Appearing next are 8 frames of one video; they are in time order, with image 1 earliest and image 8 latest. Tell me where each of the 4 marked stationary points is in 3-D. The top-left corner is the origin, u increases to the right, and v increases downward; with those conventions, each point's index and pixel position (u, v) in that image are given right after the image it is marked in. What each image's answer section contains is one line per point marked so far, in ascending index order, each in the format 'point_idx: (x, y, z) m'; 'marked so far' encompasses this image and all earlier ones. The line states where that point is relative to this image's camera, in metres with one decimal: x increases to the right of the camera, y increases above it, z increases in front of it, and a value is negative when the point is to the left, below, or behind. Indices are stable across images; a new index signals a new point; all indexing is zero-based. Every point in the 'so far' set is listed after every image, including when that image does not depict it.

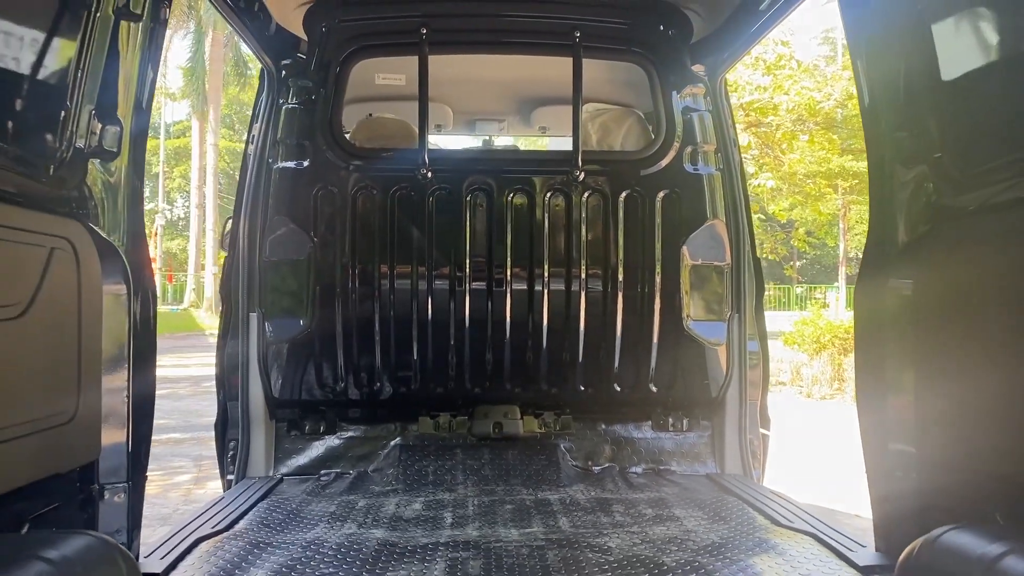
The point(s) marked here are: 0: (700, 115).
0: (+0.6, +0.5, +2.7) m
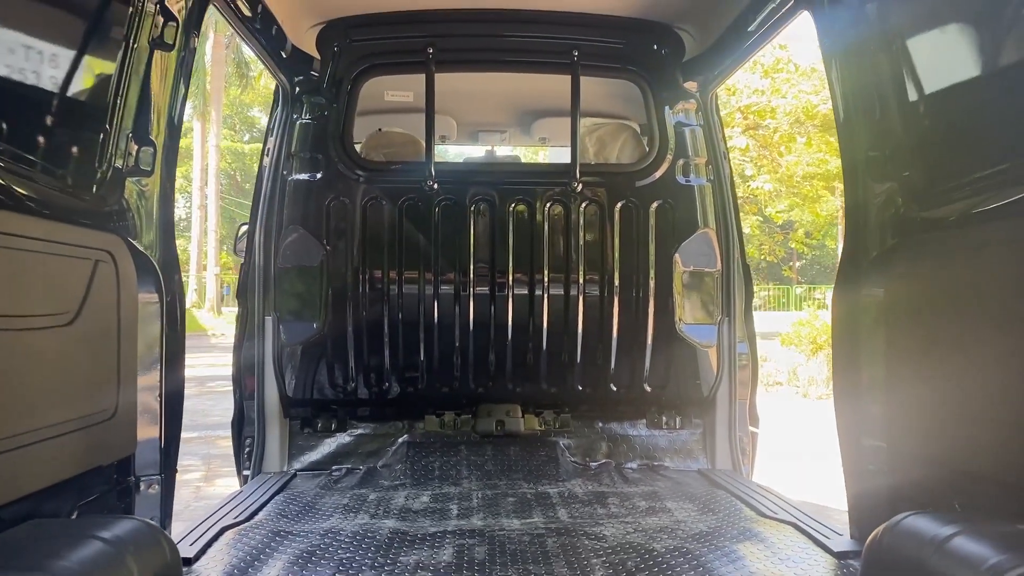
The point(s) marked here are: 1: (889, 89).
0: (+0.6, +0.5, +2.8) m
1: (+0.8, +0.4, +1.8) m
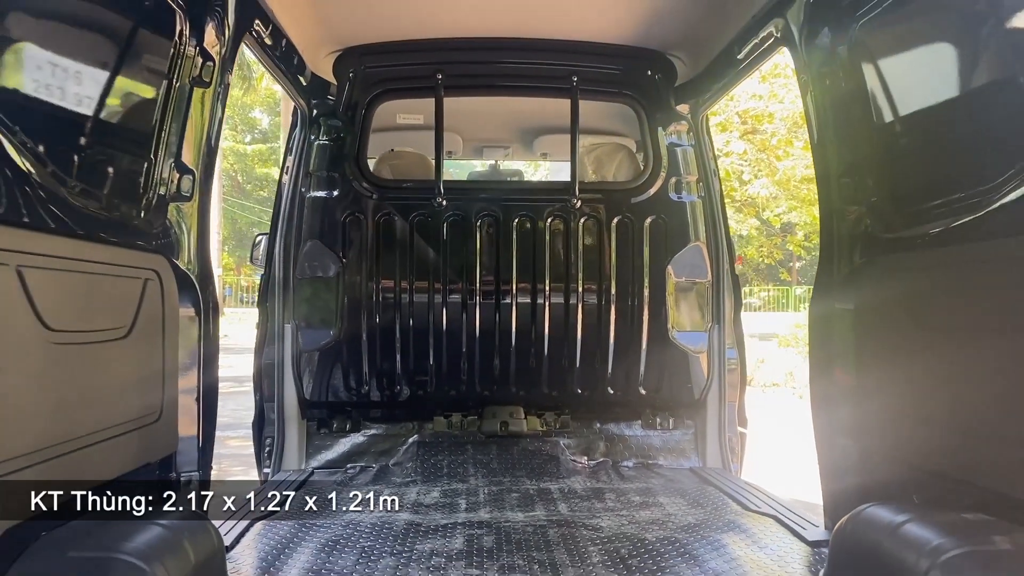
0: (+0.6, +0.5, +3.0) m
1: (+0.8, +0.4, +2.0) m
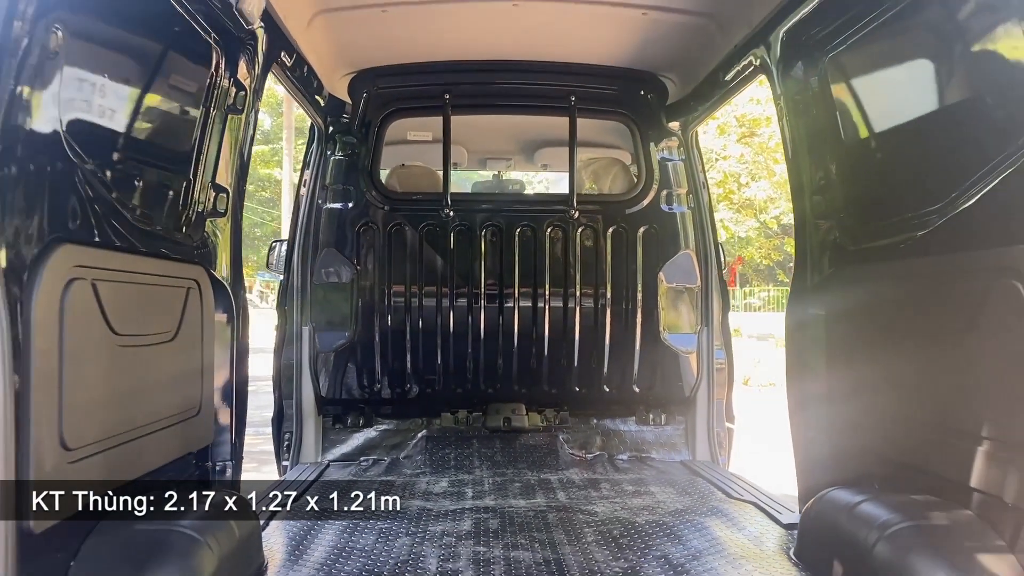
0: (+0.6, +0.5, +3.2) m
1: (+0.8, +0.4, +2.2) m
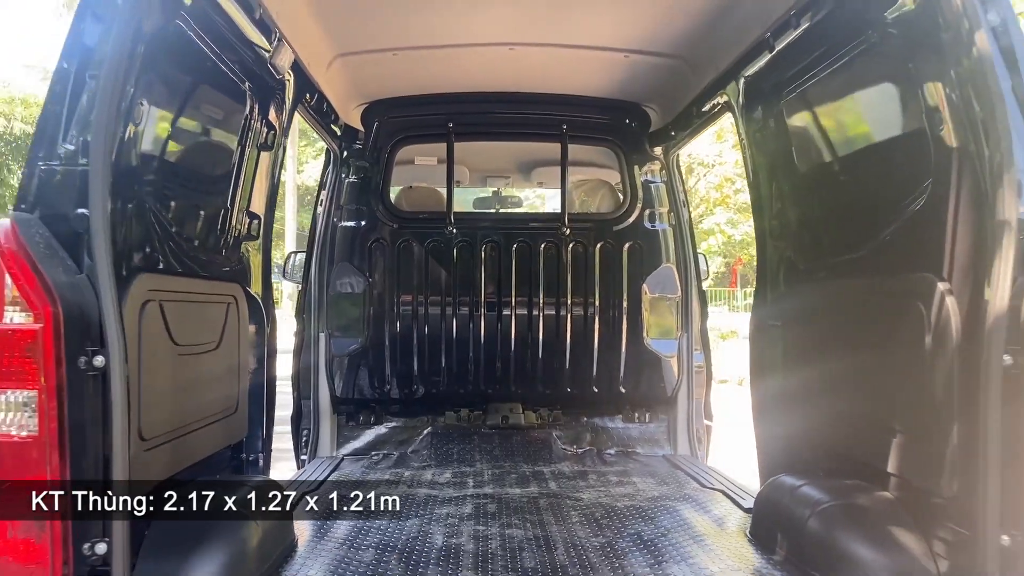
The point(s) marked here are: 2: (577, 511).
0: (+0.6, +0.4, +3.5) m
1: (+0.8, +0.3, +2.5) m
2: (+0.2, -0.7, +2.5) m
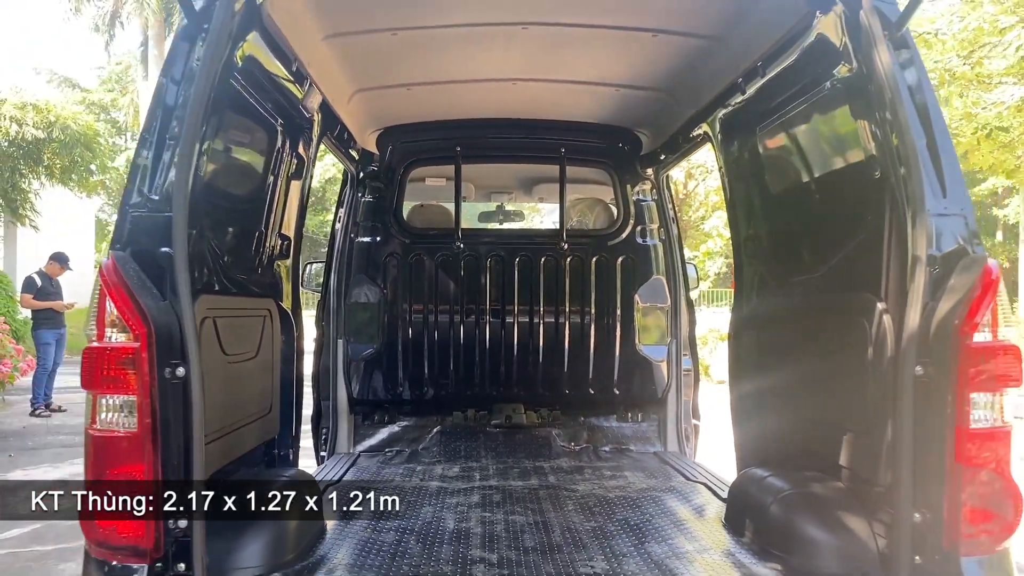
0: (+0.6, +0.4, +3.8) m
1: (+0.8, +0.3, +2.8) m
2: (+0.2, -0.7, +2.8) m
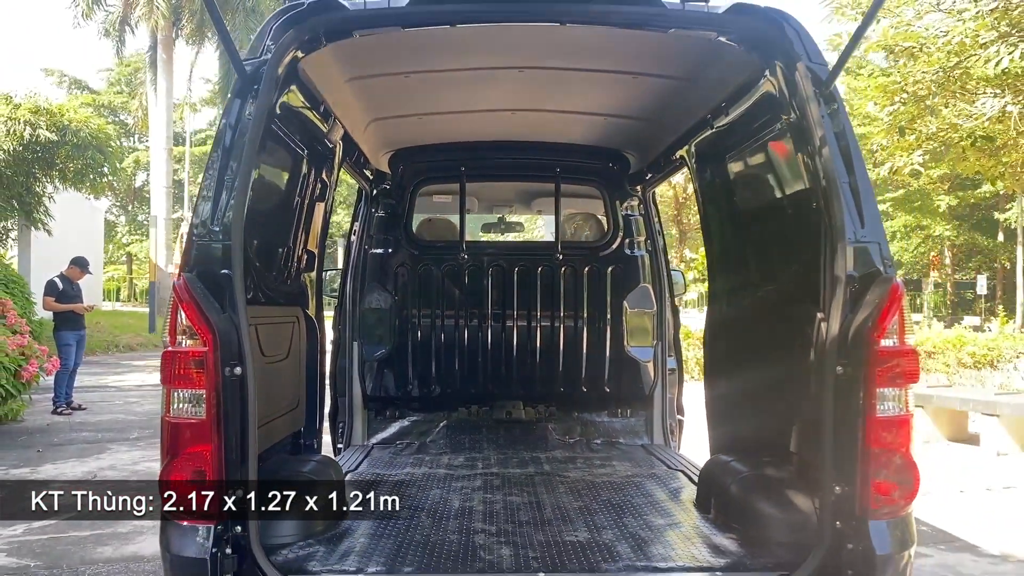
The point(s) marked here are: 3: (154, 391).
0: (+0.6, +0.4, +4.2) m
1: (+0.8, +0.2, +3.1) m
2: (+0.2, -0.7, +3.1) m
3: (-5.0, -1.5, +11.7) m
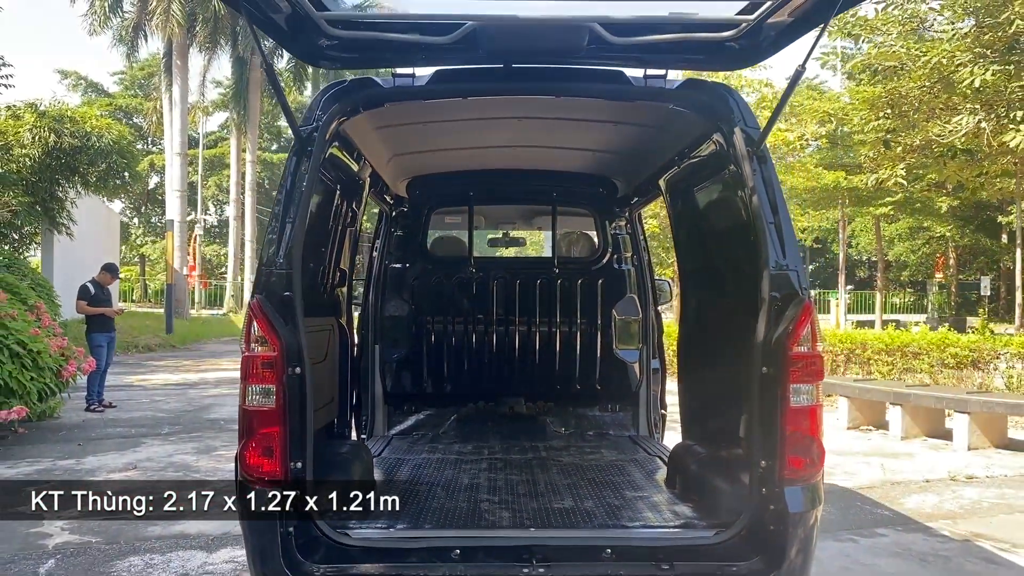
0: (+0.6, +0.3, +4.7) m
1: (+0.8, +0.2, +3.7) m
2: (+0.2, -0.8, +3.7) m
3: (-5.0, -1.5, +12.3) m
